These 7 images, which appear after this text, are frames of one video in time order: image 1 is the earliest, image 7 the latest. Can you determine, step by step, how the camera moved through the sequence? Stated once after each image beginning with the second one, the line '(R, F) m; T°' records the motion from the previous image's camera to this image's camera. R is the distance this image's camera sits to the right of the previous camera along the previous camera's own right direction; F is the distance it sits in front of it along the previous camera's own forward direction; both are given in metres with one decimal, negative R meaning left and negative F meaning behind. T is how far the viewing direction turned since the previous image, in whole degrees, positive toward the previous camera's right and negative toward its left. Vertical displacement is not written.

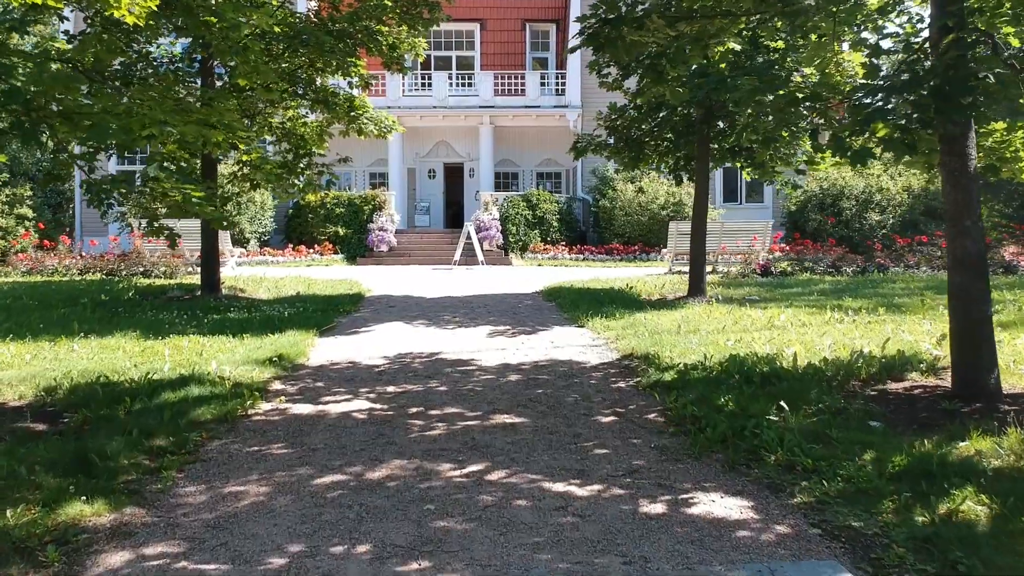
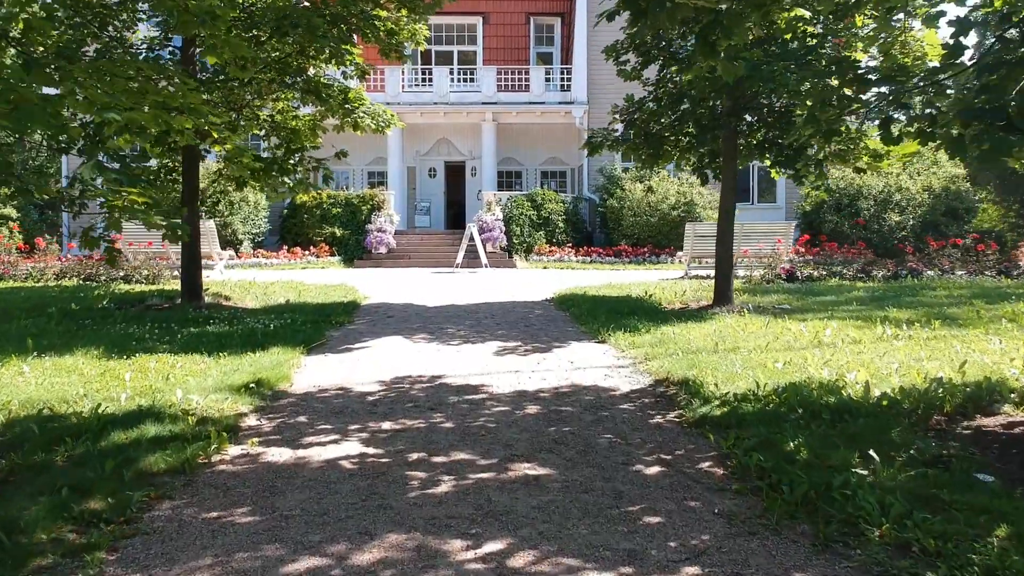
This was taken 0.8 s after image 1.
(-0.2, +1.0) m; 0°
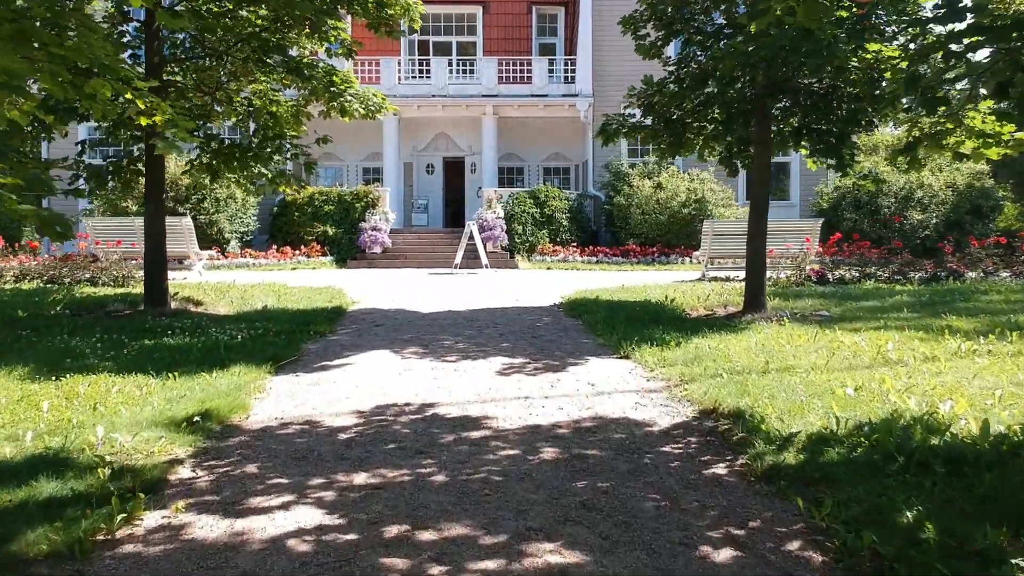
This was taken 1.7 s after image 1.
(-0.1, +1.2) m; 0°
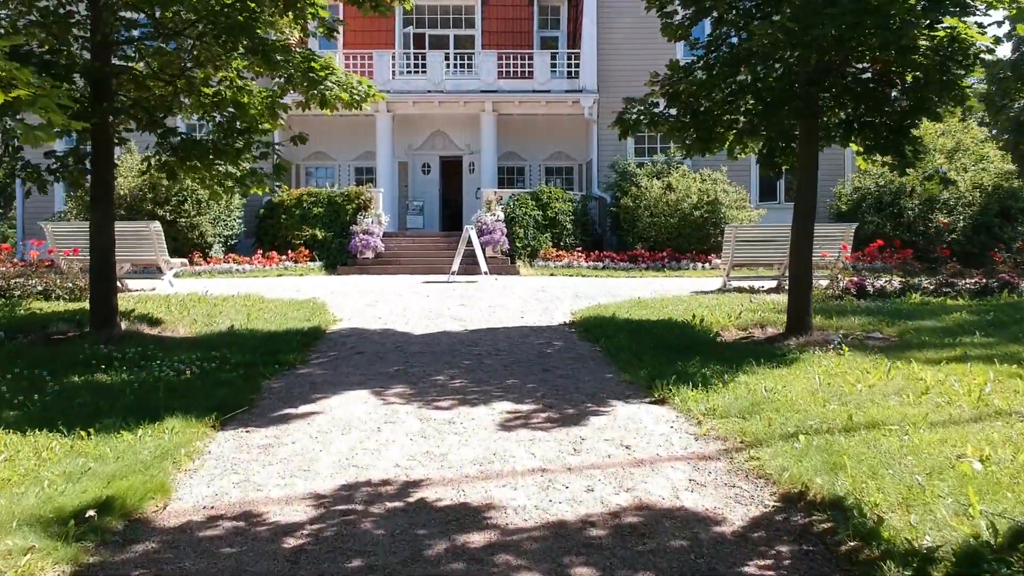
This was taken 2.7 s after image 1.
(-0.1, +1.4) m; 0°
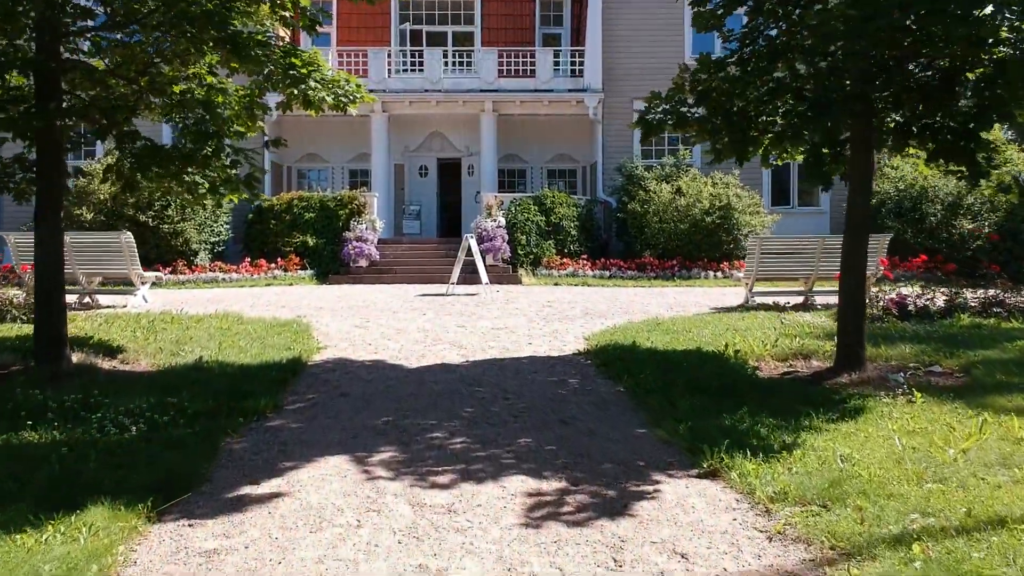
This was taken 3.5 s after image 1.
(-0.1, +1.1) m; 0°
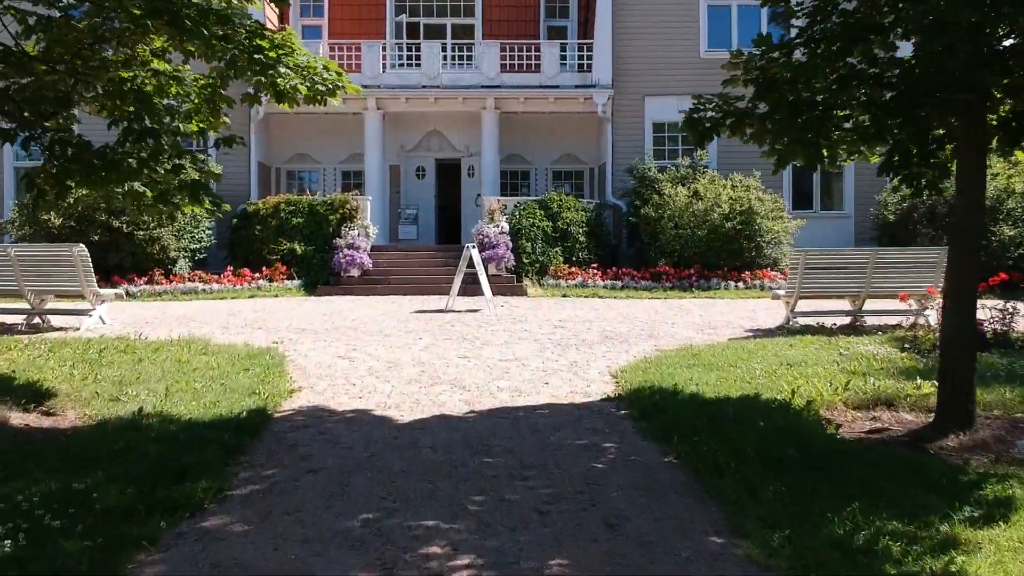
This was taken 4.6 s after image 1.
(-0.2, +1.5) m; 0°
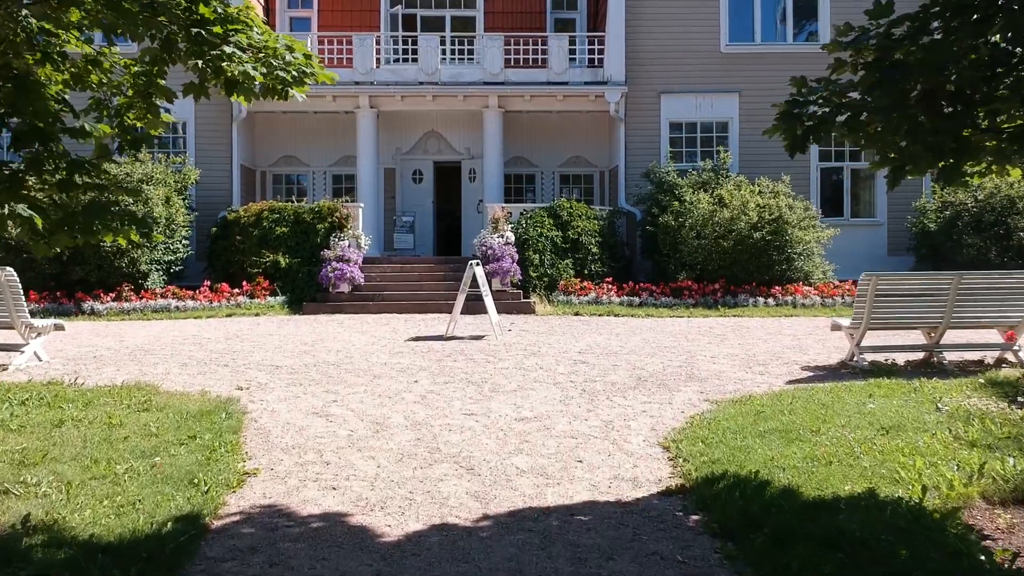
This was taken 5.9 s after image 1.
(-0.2, +1.8) m; 0°
